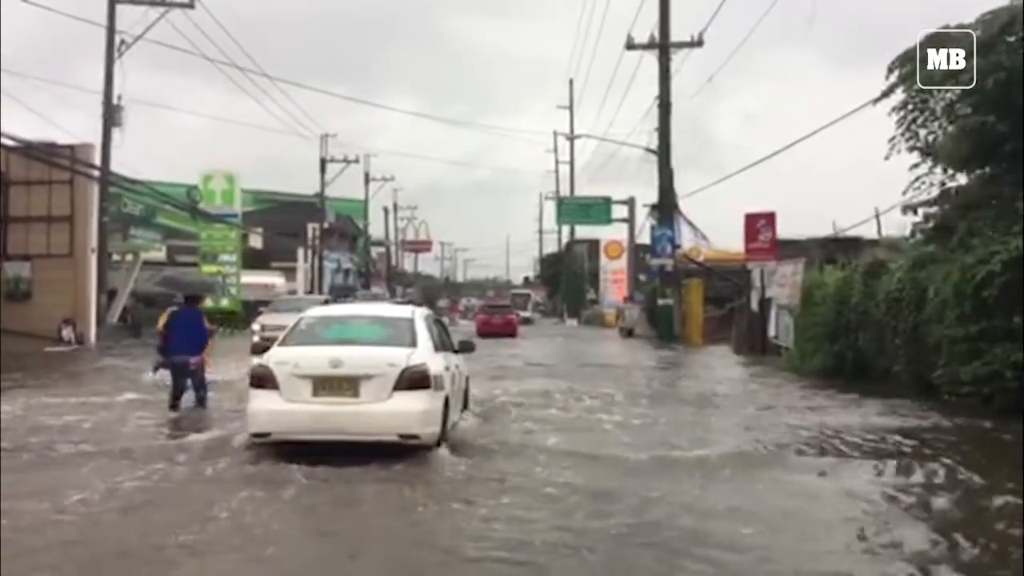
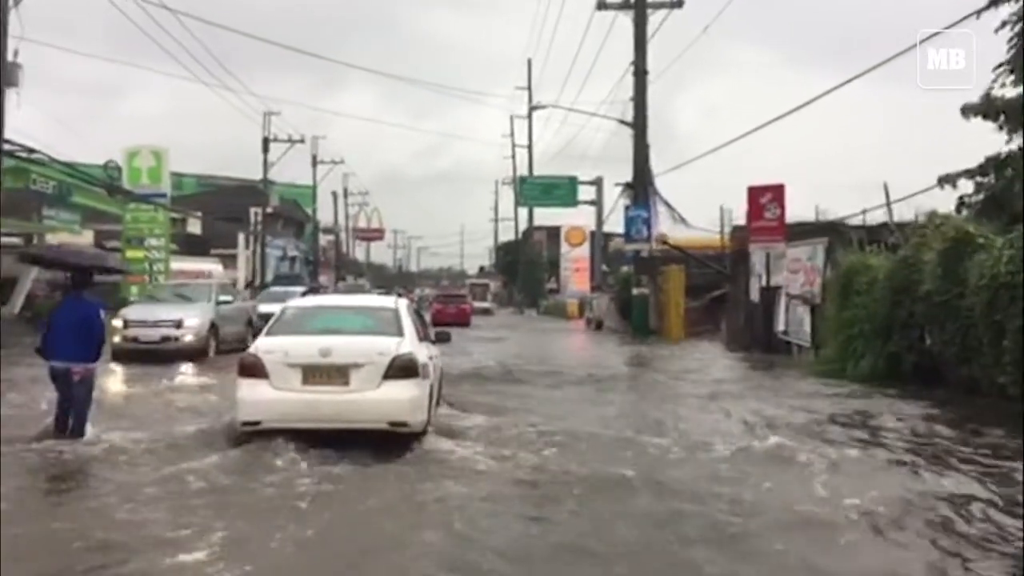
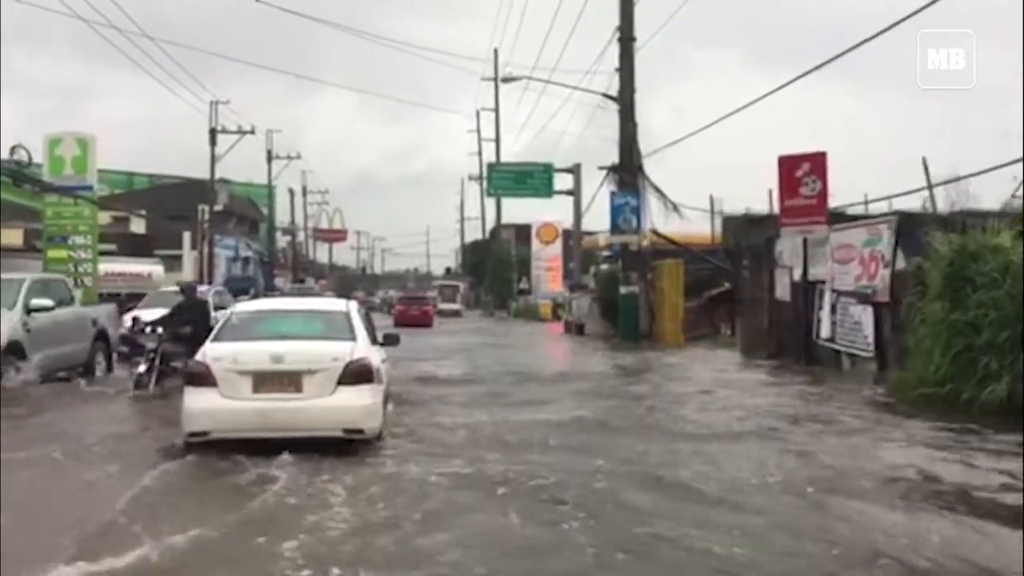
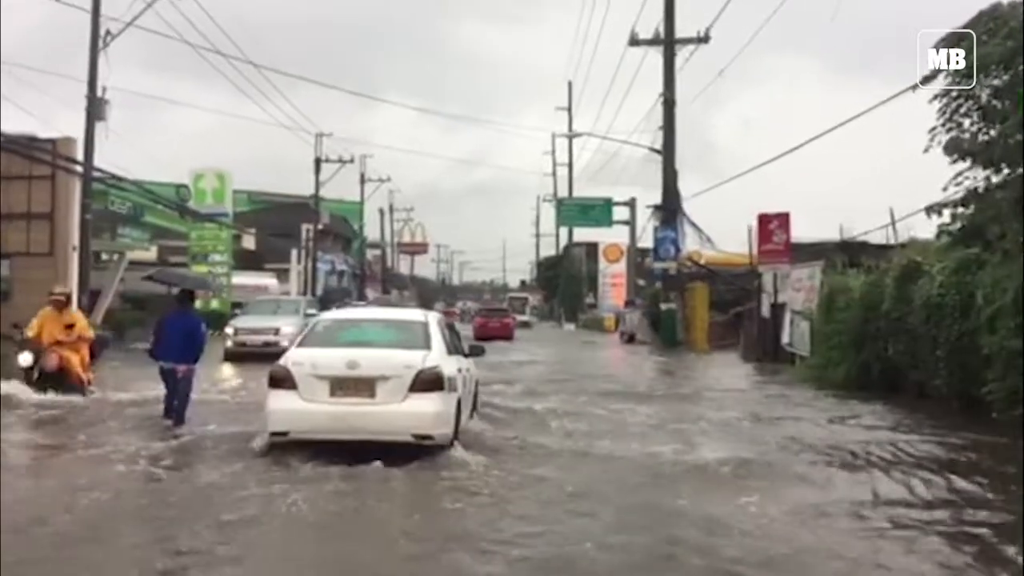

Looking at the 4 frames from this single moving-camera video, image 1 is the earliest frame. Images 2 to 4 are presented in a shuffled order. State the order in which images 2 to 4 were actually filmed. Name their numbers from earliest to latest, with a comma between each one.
4, 2, 3
